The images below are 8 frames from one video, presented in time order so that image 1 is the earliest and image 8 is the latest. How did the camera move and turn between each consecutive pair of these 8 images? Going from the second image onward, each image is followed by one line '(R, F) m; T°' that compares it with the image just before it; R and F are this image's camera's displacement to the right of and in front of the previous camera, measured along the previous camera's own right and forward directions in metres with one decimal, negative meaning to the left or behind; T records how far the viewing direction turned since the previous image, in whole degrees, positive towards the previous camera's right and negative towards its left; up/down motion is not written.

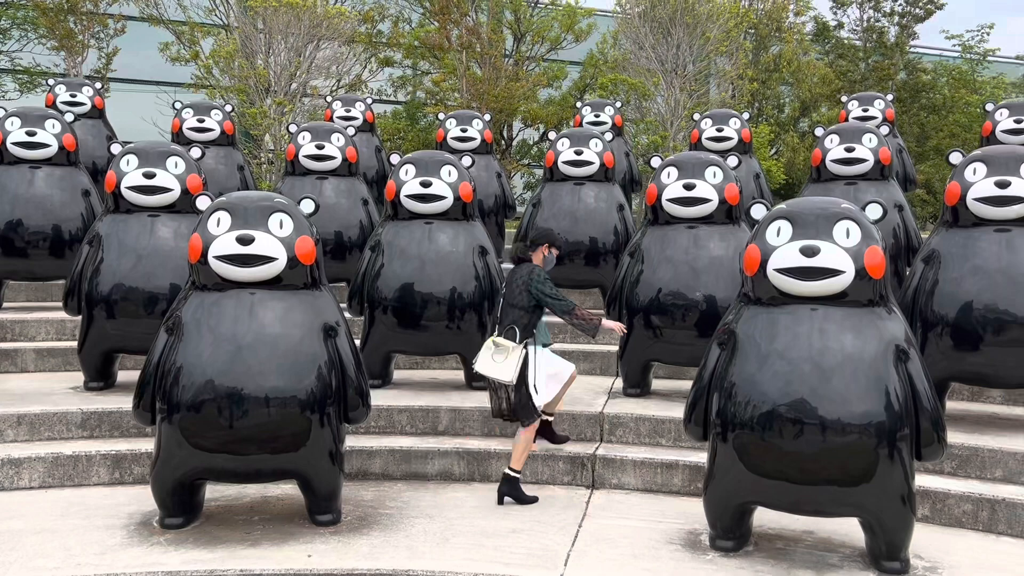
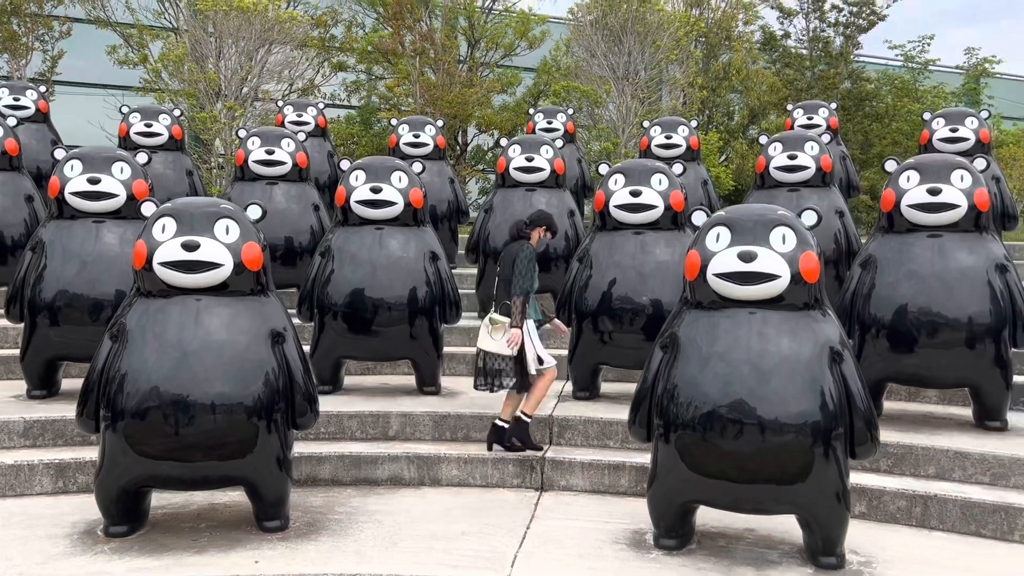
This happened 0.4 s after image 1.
(+0.1, -0.1) m; +3°
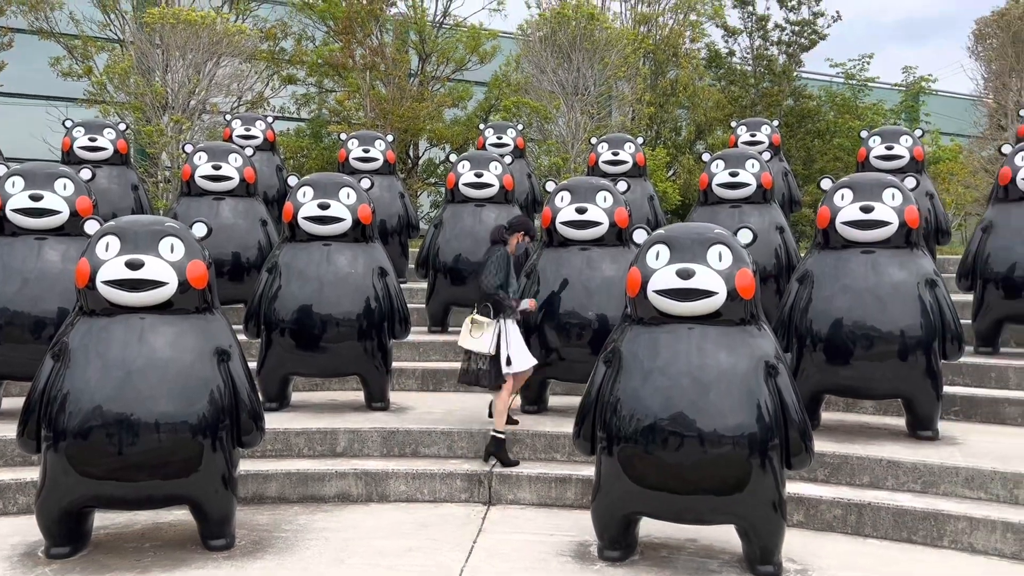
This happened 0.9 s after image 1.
(0.0, -0.1) m; +3°
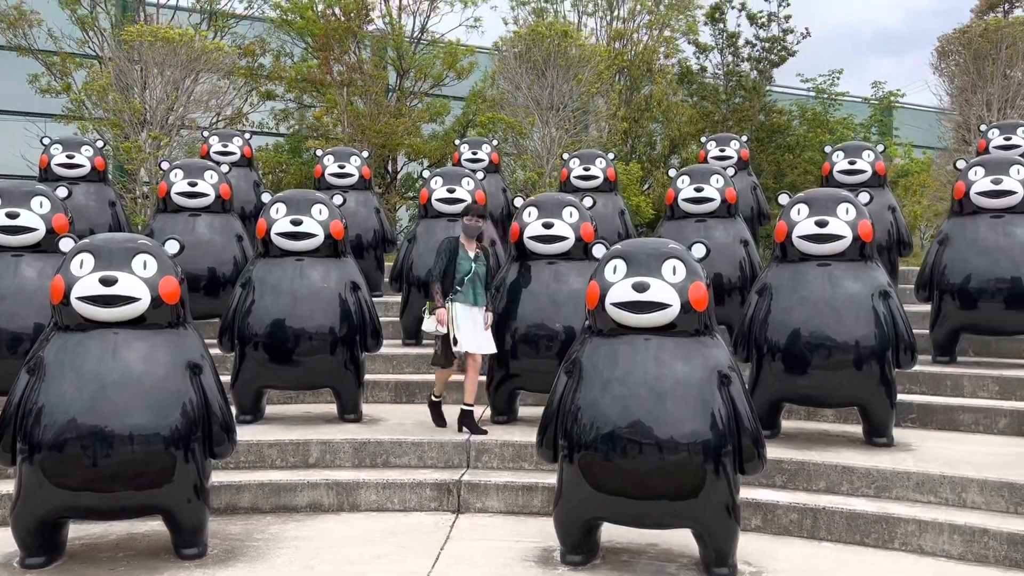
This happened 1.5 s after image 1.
(+0.1, -0.2) m; +1°
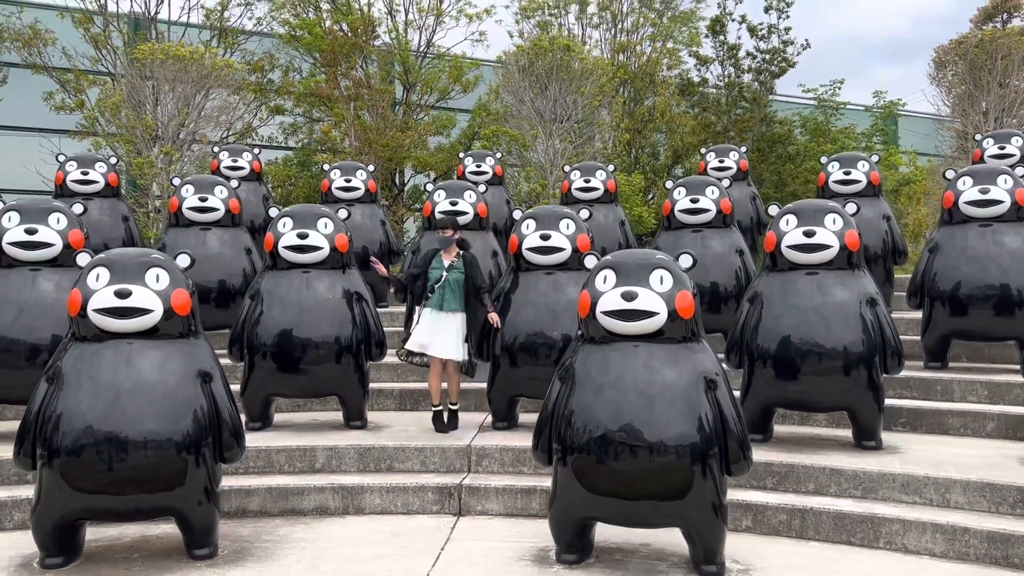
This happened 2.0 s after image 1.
(+0.1, -0.2) m; -1°
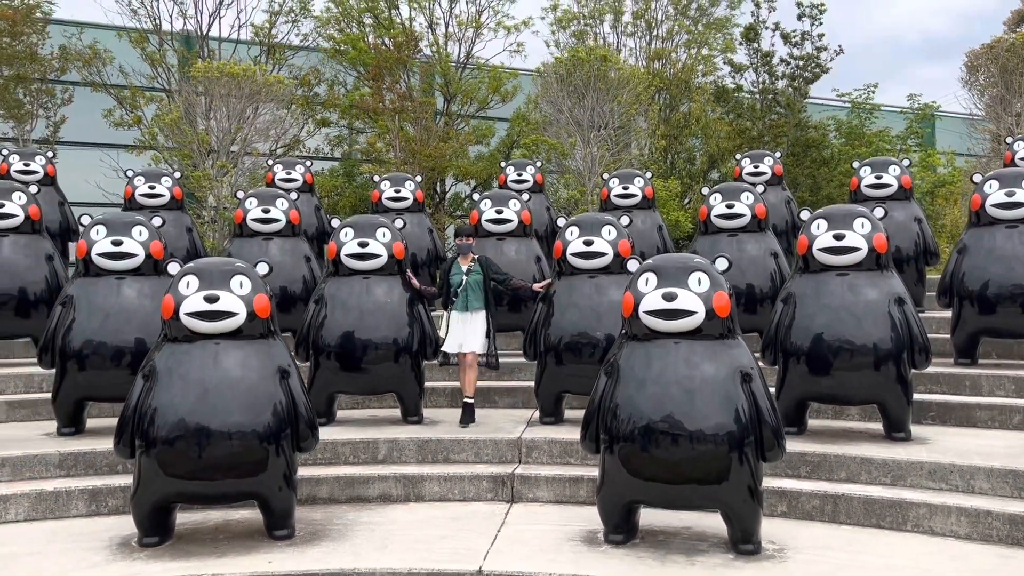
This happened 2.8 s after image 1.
(-0.1, -0.4) m; -2°
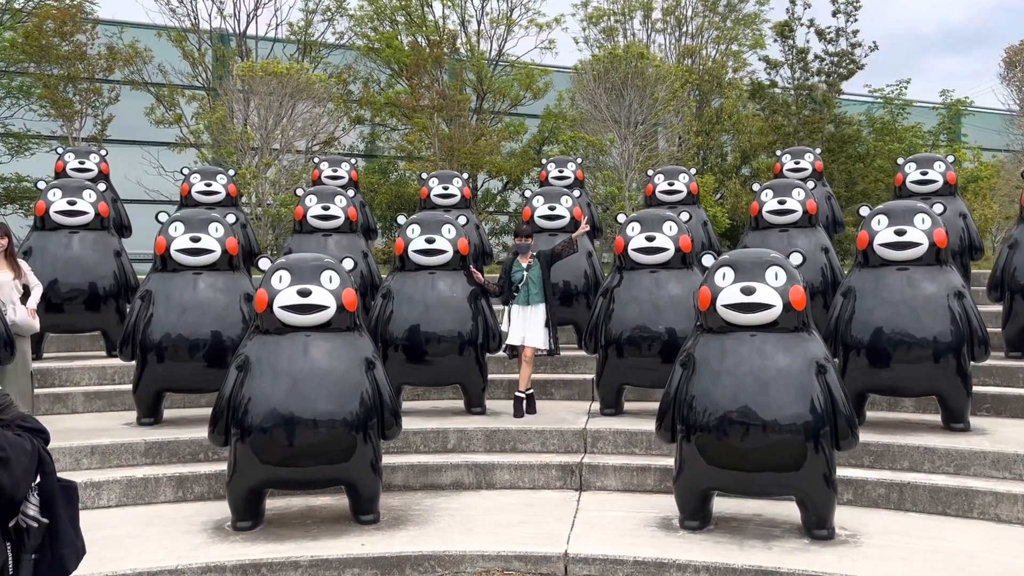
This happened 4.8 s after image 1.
(-0.4, -0.2) m; -1°
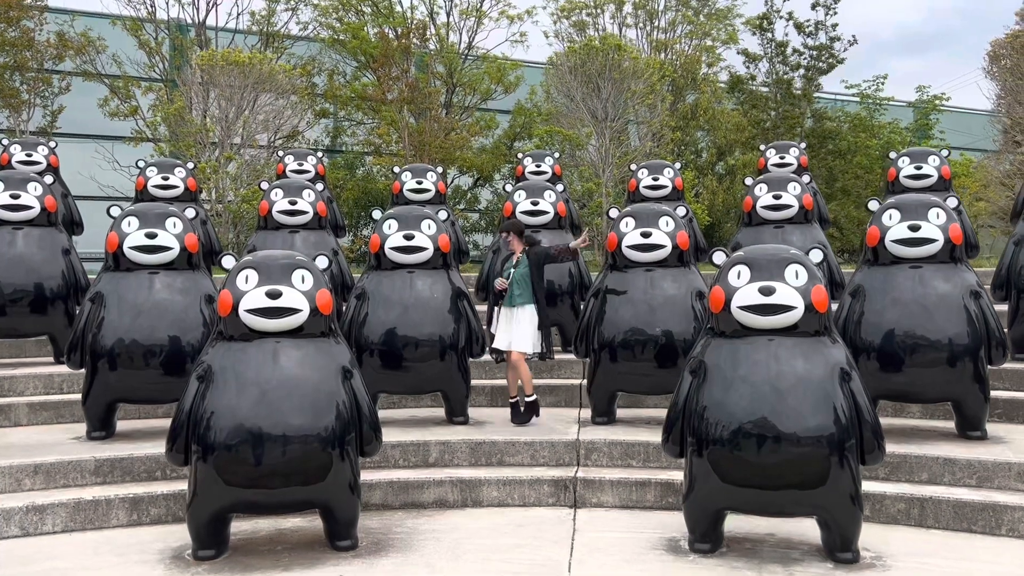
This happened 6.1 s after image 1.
(-0.2, +0.5) m; +2°
